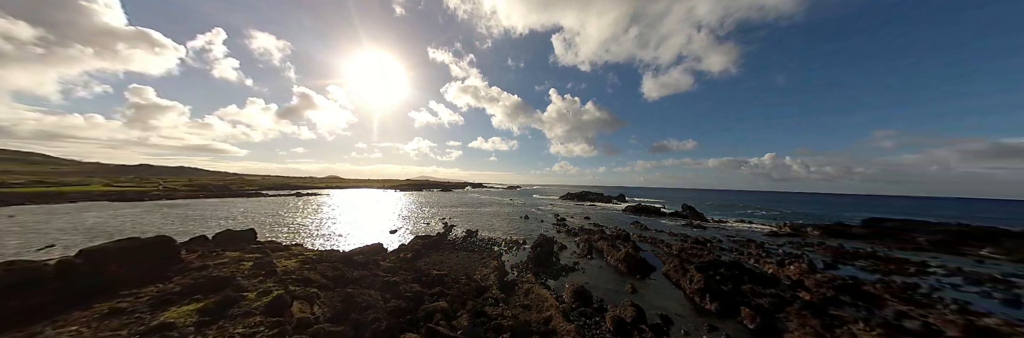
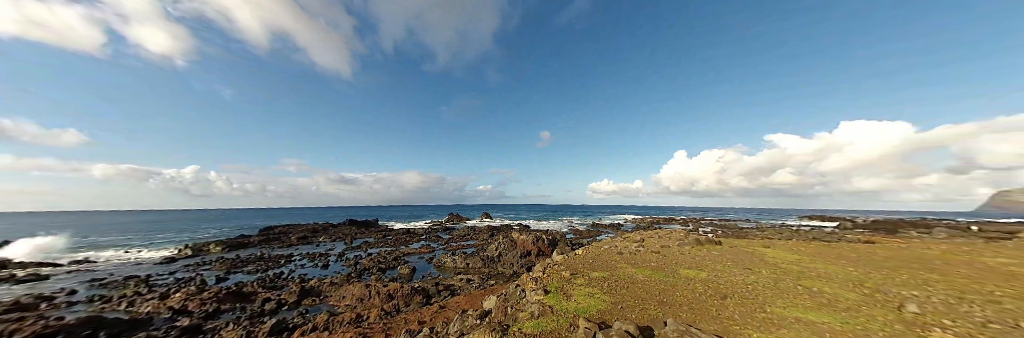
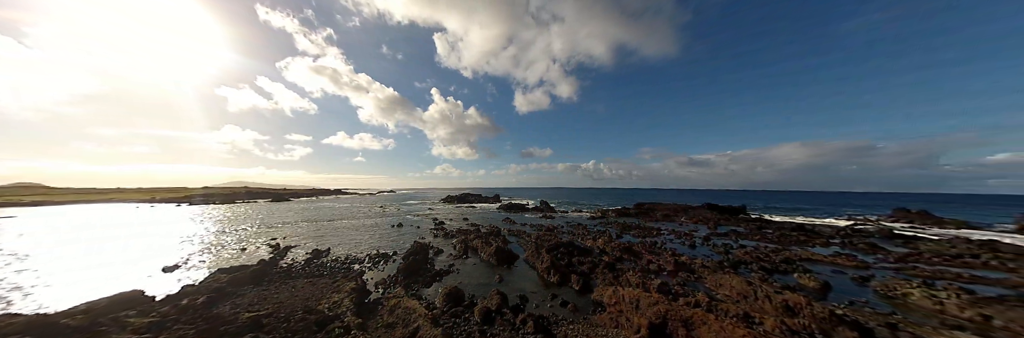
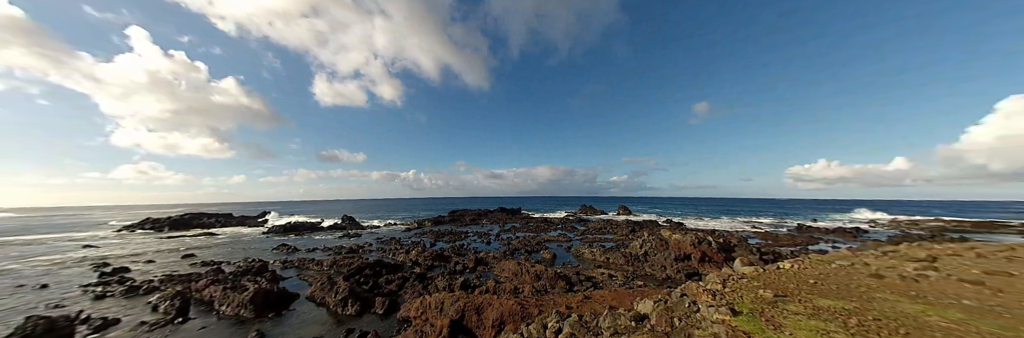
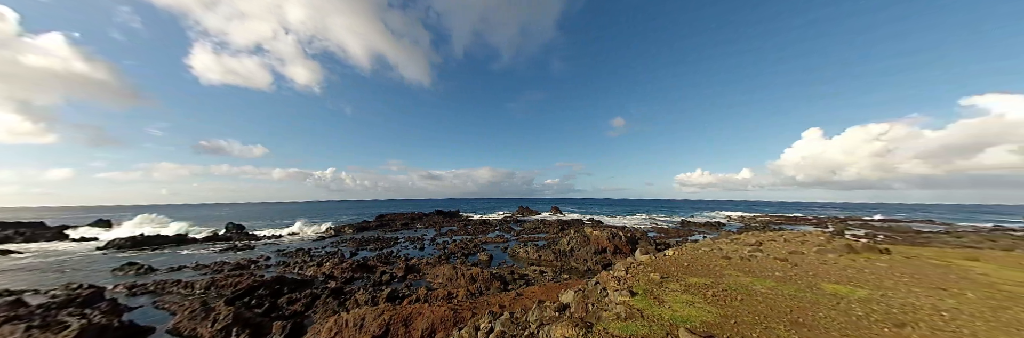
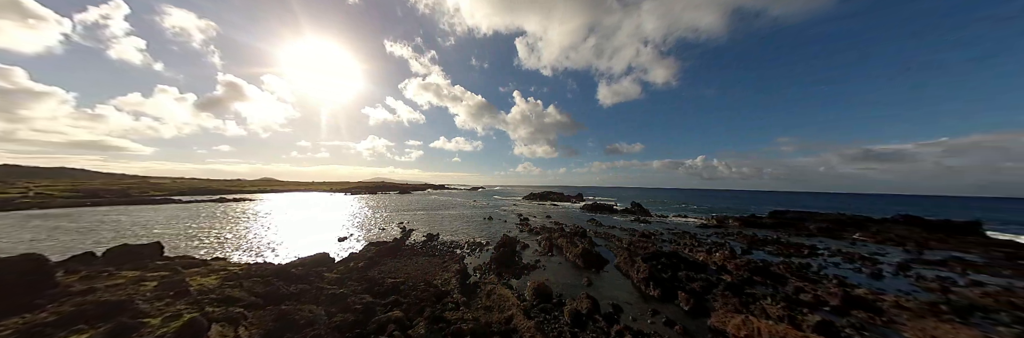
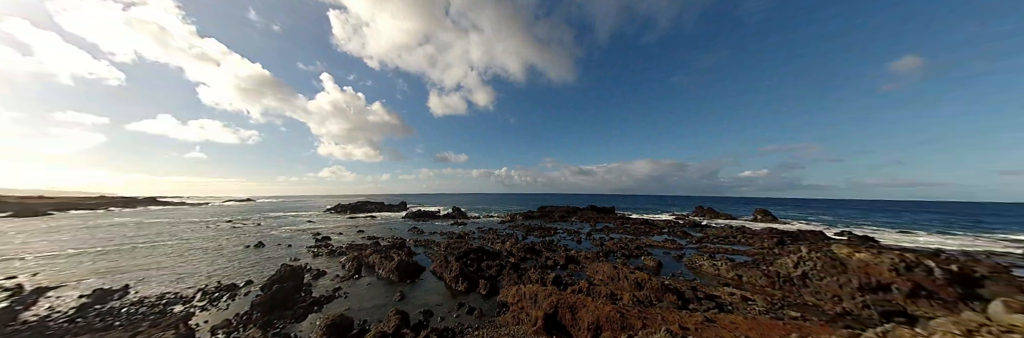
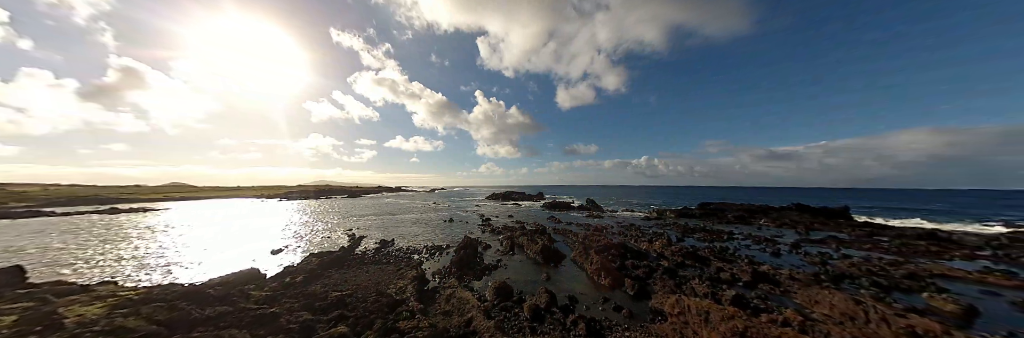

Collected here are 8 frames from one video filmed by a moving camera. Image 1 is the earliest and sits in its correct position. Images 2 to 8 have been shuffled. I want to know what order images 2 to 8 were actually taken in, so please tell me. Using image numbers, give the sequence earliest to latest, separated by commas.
6, 8, 3, 7, 4, 5, 2
